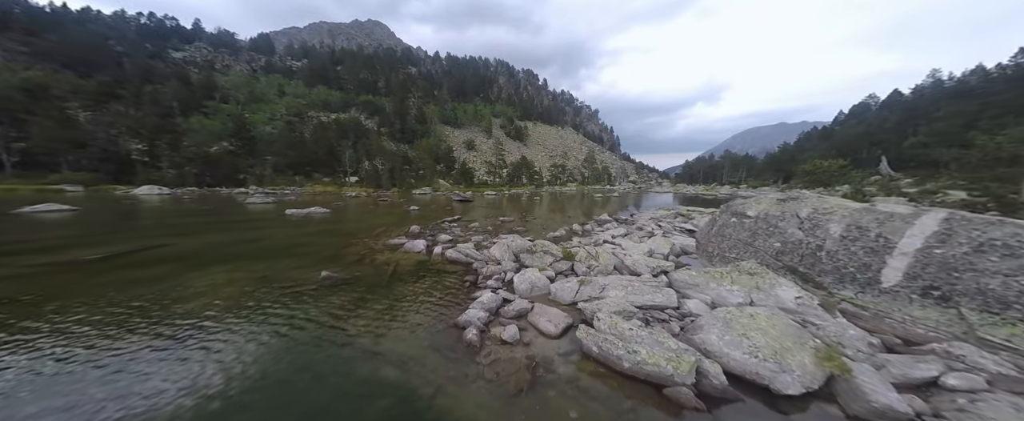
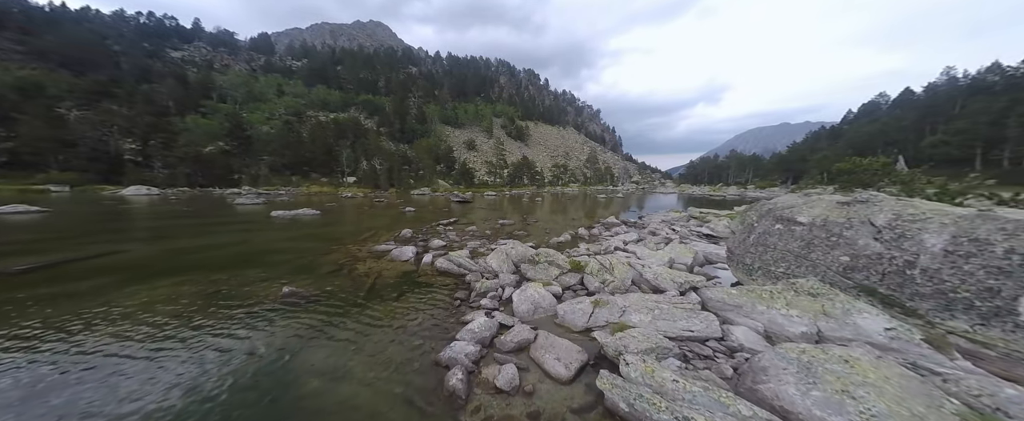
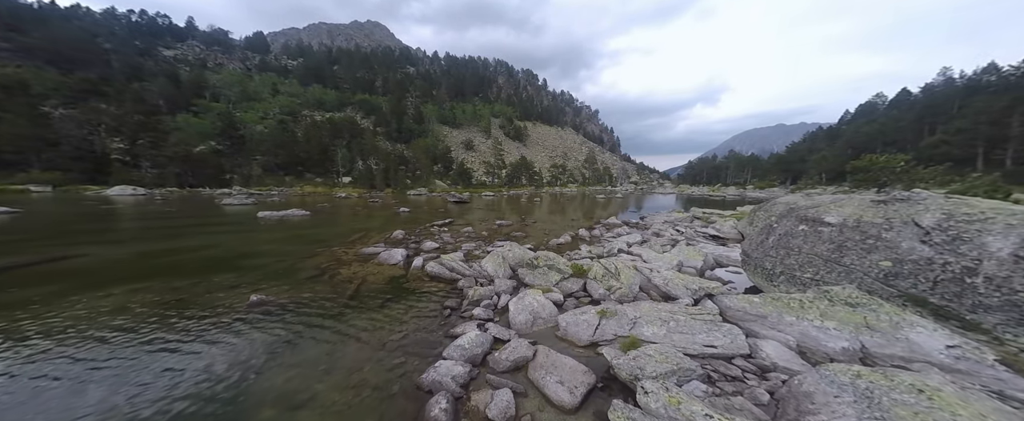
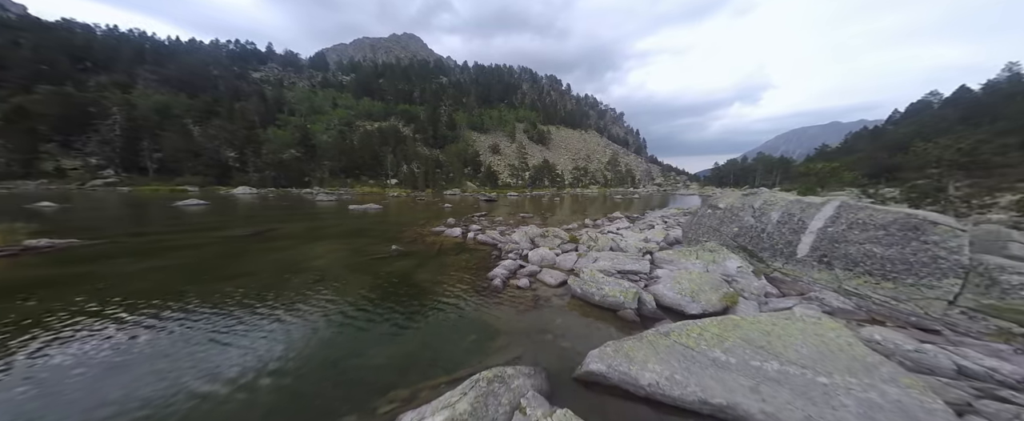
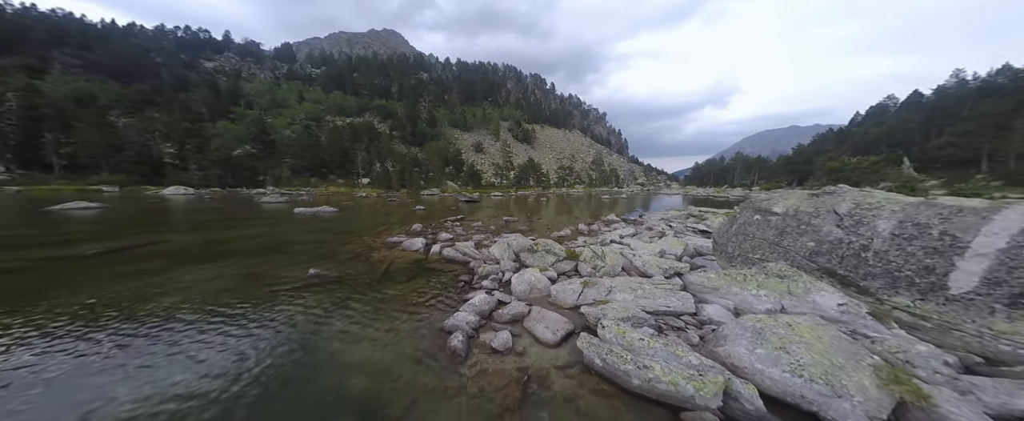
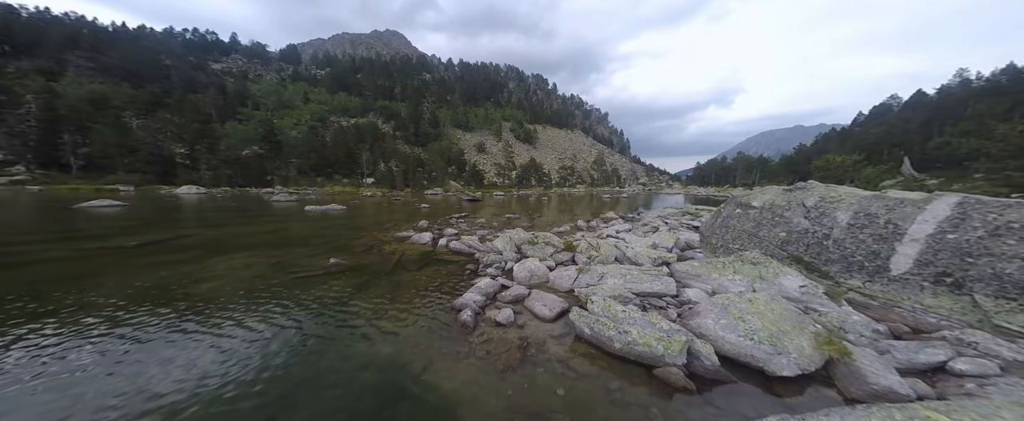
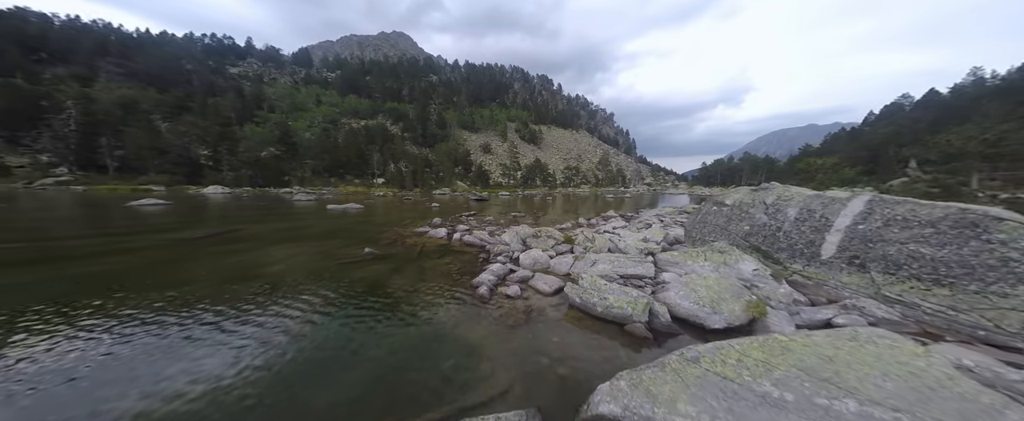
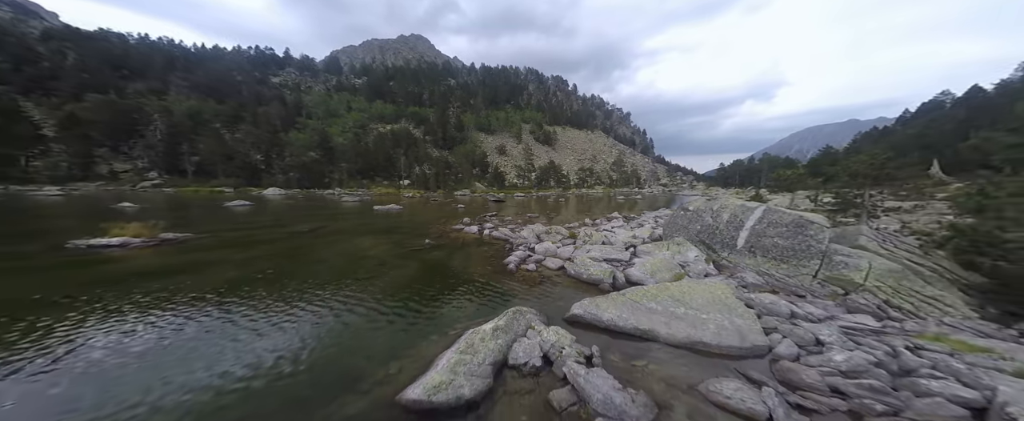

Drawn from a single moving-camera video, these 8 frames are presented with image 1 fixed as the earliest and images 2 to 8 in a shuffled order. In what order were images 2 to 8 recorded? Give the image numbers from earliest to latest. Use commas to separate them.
2, 3, 5, 6, 7, 4, 8
